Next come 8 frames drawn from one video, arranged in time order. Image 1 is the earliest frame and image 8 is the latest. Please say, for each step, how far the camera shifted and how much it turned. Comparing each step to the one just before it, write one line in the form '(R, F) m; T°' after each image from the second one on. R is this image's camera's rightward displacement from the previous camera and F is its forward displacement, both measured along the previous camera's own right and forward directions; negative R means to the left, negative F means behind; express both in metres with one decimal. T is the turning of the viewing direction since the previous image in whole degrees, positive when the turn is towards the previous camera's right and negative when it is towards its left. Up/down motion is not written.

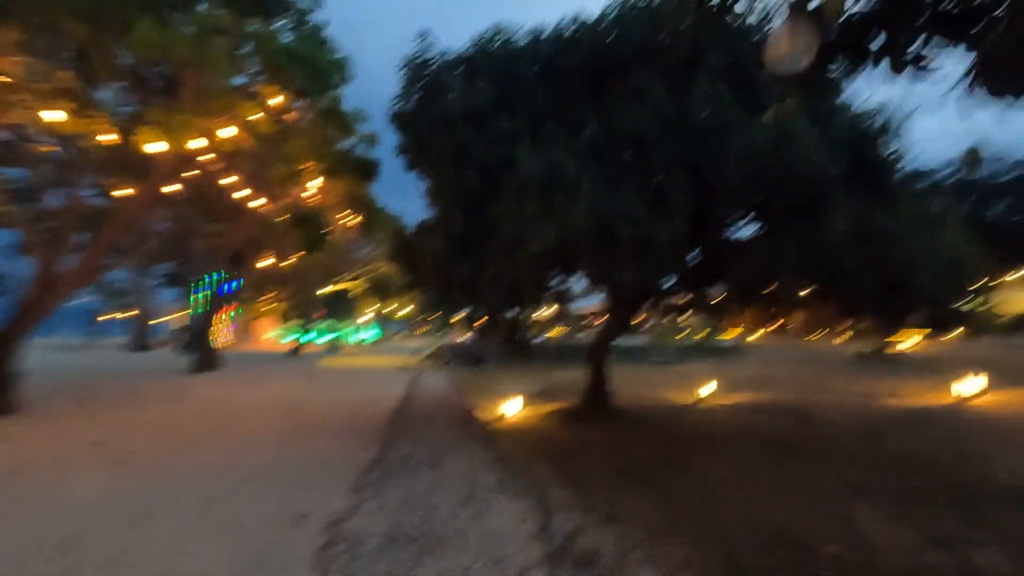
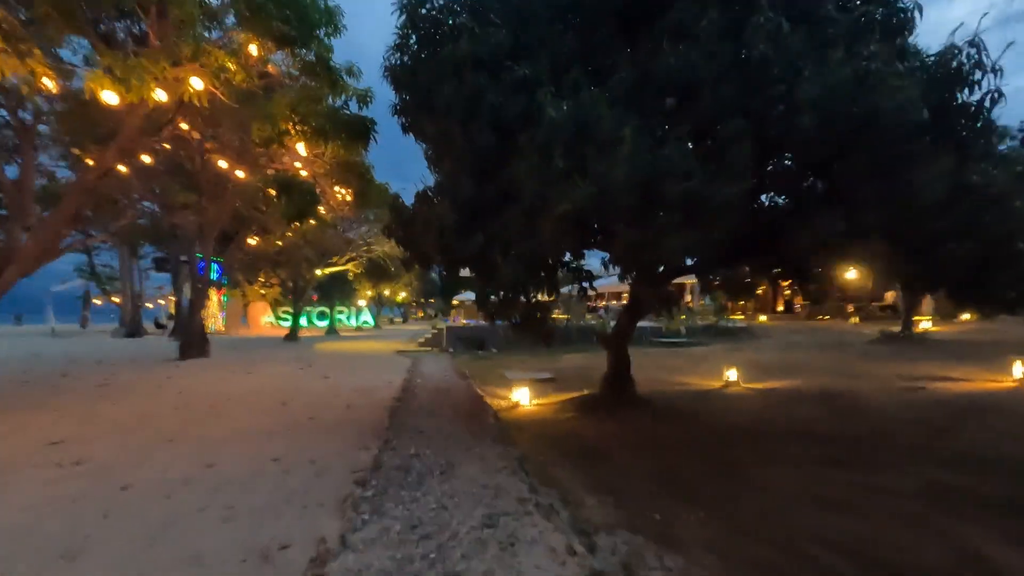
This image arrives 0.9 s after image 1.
(-0.3, +1.3) m; 0°
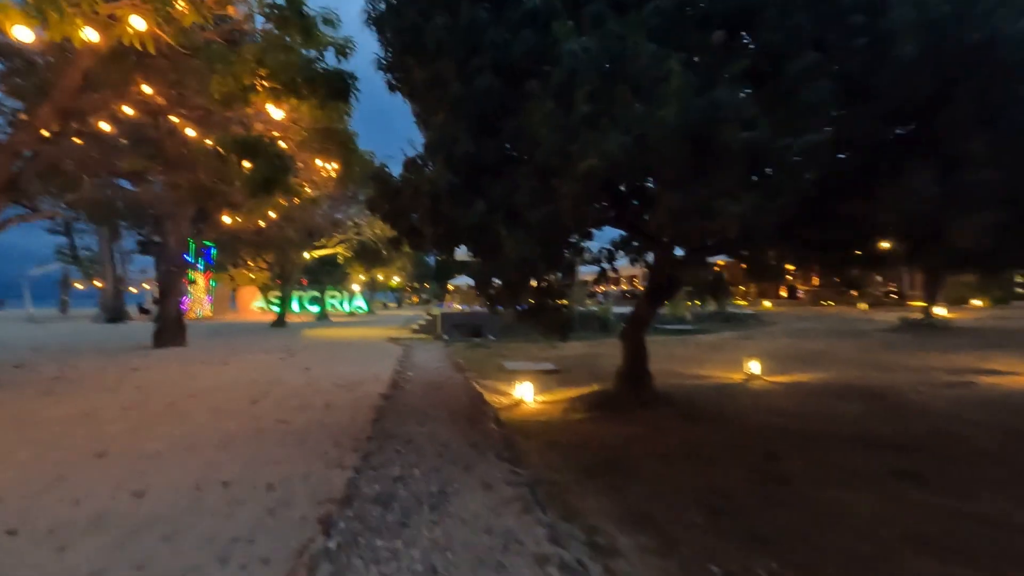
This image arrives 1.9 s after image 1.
(-0.1, +1.4) m; +1°
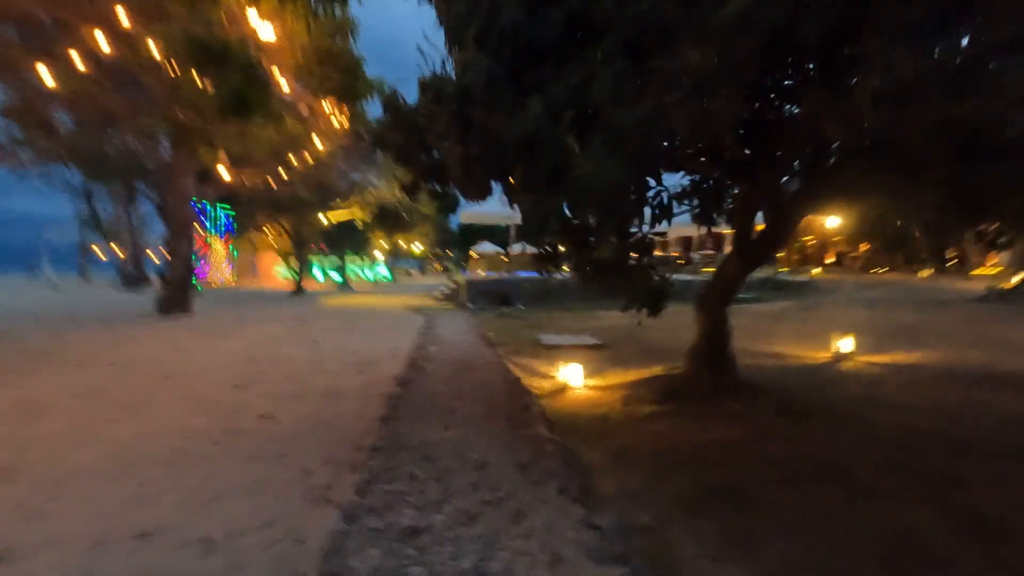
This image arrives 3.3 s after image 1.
(-0.4, +2.2) m; -2°
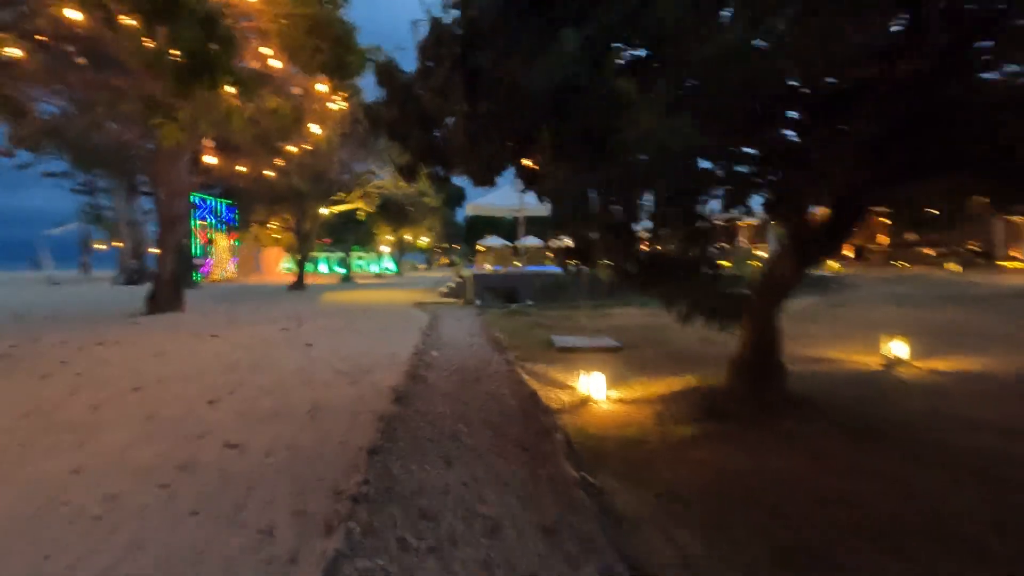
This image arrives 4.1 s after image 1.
(-0.1, +1.1) m; -1°
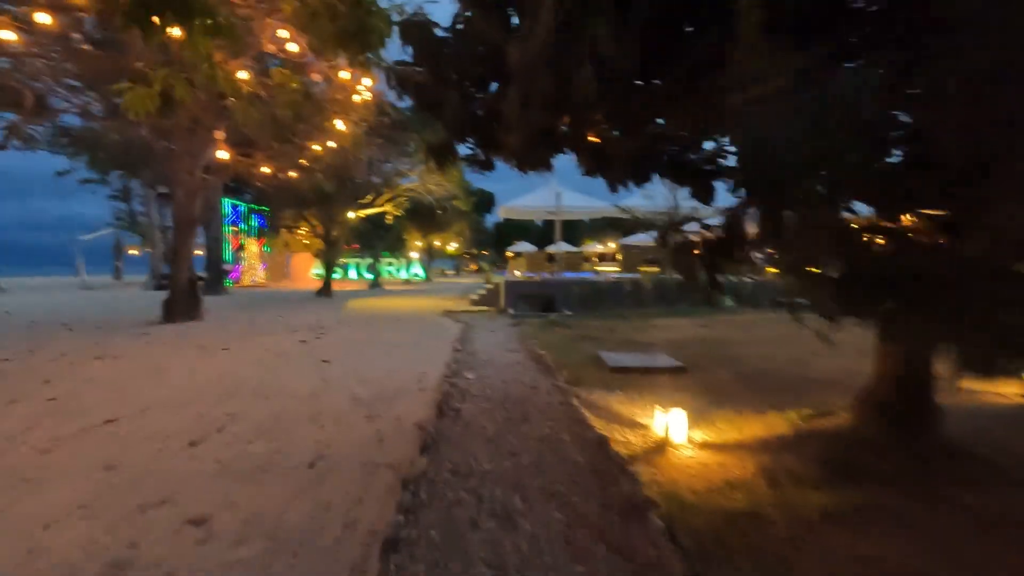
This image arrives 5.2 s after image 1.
(-0.3, +1.6) m; -3°
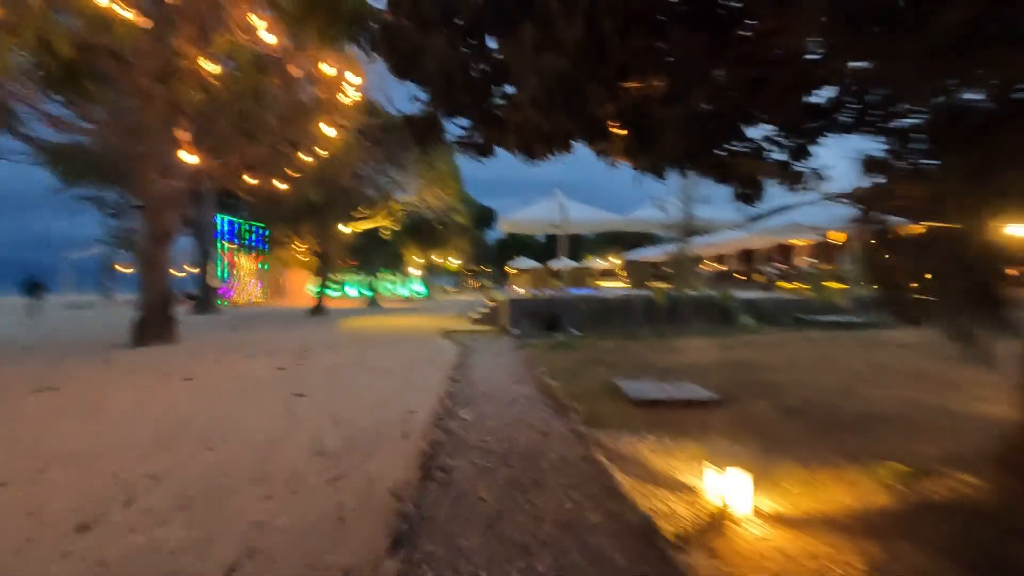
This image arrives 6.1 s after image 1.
(0.0, +1.5) m; 0°
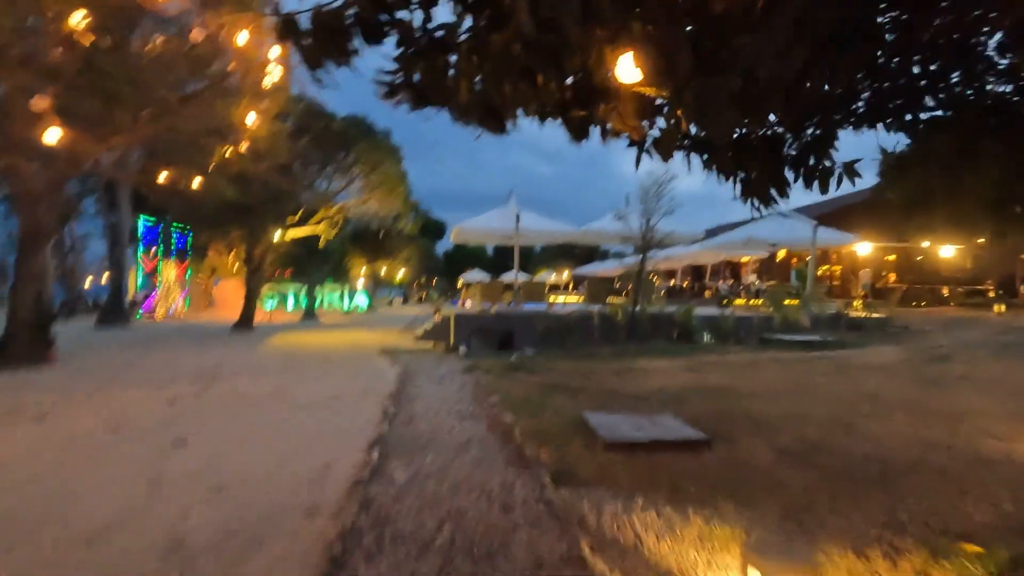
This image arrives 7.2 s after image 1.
(0.0, +1.7) m; +5°
